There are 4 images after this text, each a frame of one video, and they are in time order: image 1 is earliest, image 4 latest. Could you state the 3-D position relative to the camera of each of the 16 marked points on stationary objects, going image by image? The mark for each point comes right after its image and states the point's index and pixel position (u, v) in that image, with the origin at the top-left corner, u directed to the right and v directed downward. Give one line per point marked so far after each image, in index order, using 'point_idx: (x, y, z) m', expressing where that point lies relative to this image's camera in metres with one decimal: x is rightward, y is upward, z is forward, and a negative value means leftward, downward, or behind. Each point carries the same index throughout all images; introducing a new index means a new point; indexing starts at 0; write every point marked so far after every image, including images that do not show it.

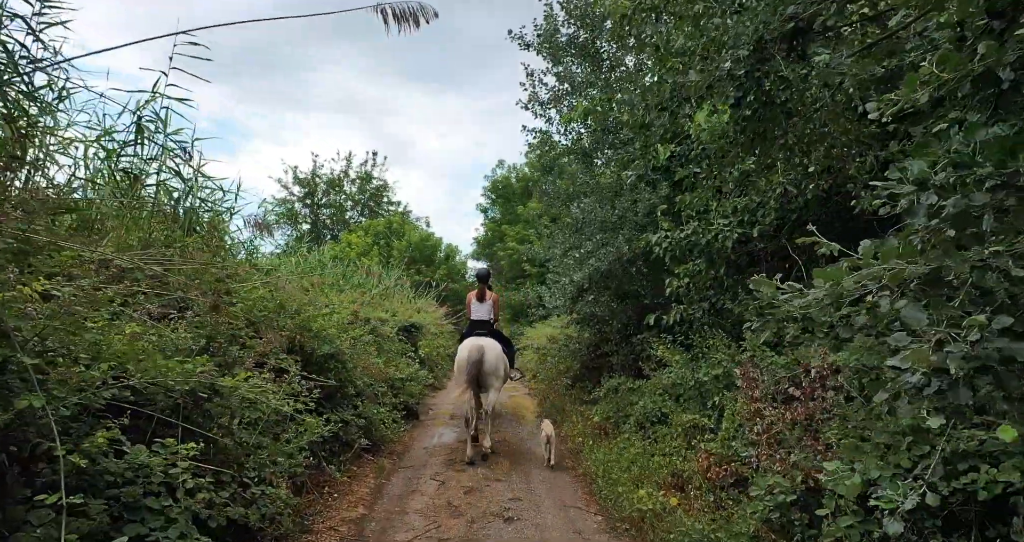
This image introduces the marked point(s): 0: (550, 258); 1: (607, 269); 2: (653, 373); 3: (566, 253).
0: (+0.6, +0.2, +12.2) m
1: (+1.2, 0.0, +9.0) m
2: (+1.6, -1.2, +8.2) m
3: (+0.7, +0.2, +10.1) m
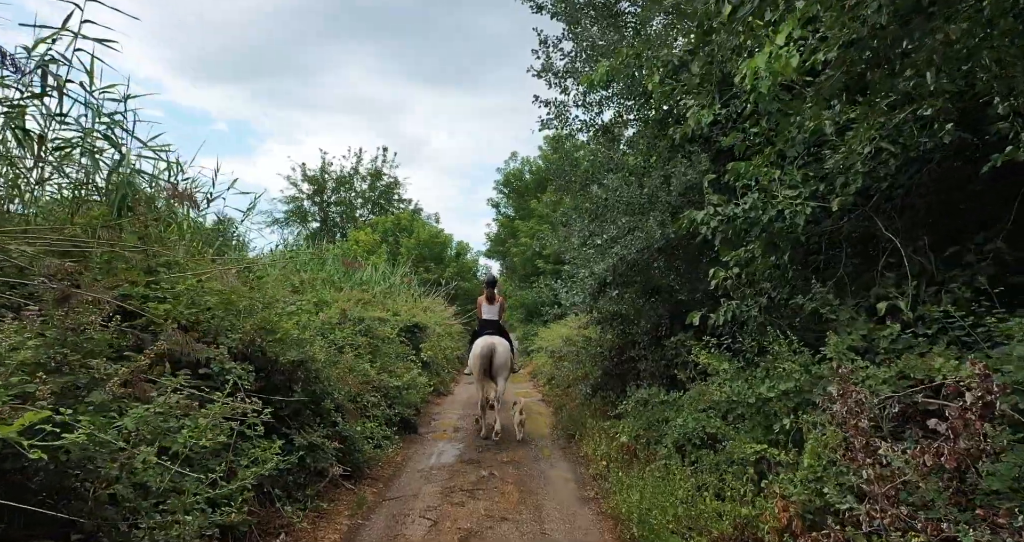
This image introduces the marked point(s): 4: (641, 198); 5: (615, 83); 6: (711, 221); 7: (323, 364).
0: (+0.8, +0.3, +10.8) m
1: (+1.3, +0.1, +7.6) m
2: (+1.7, -1.1, +6.8) m
3: (+0.9, +0.3, +8.7) m
4: (+1.3, +0.8, +7.6) m
5: (+1.2, +2.2, +8.6) m
6: (+1.5, +0.4, +5.4) m
7: (-1.7, -0.9, +6.7) m
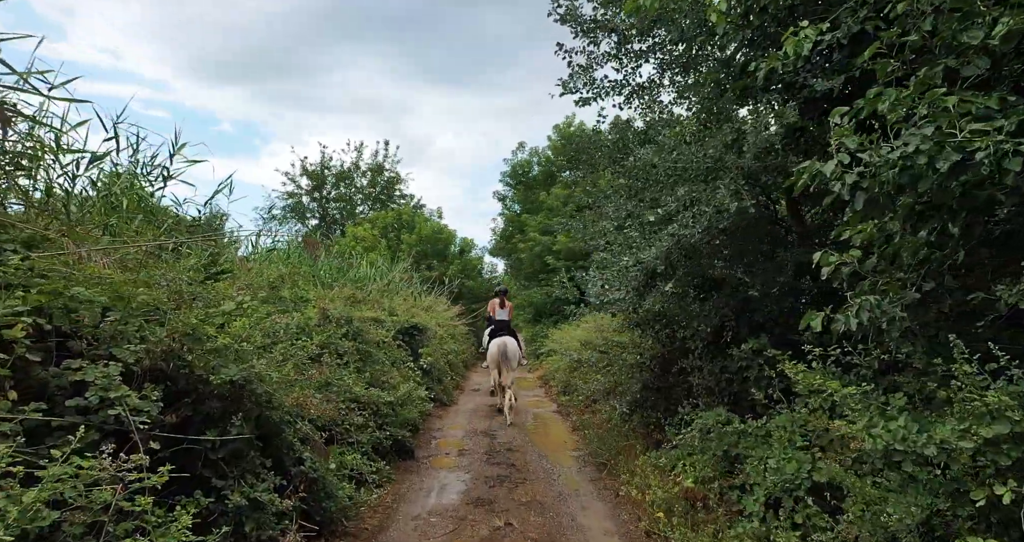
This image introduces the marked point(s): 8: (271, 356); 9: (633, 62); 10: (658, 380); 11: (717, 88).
0: (+1.0, +0.4, +9.0) m
1: (+1.4, +0.2, +5.8) m
2: (+1.9, -1.0, +5.0) m
3: (+1.1, +0.4, +7.0) m
4: (+1.5, +0.9, +5.8) m
5: (+1.4, +2.3, +6.8) m
6: (+1.6, +0.5, +3.6) m
7: (-1.6, -0.7, +5.0) m
8: (-1.7, -0.6, +5.2) m
9: (+1.3, +2.3, +7.9) m
10: (+1.5, -1.1, +7.5) m
11: (+1.8, +1.6, +6.3) m
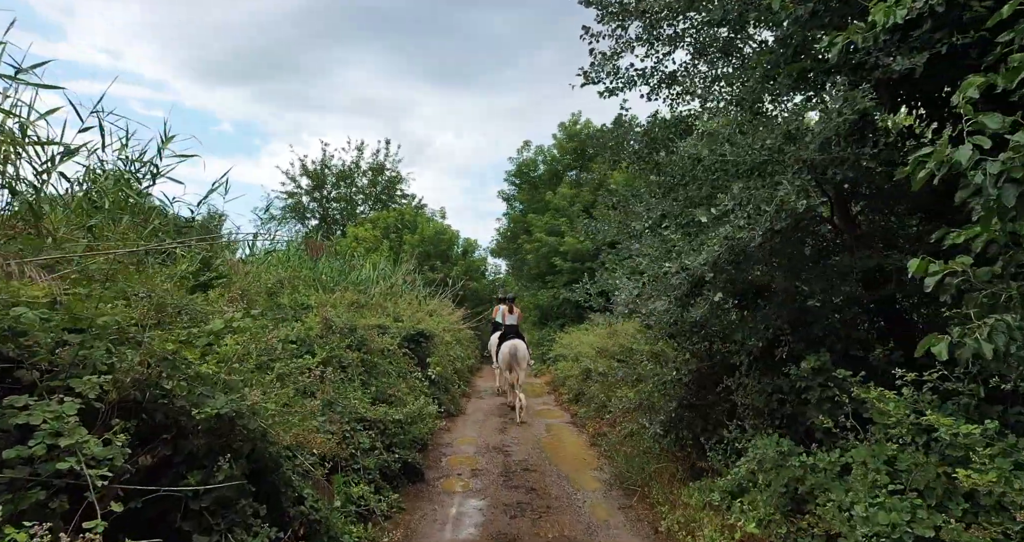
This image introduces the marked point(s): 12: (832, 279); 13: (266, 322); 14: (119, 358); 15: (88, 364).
0: (+1.2, +0.4, +8.3) m
1: (+1.6, +0.2, +5.1) m
2: (+2.1, -1.0, +4.3) m
3: (+1.3, +0.4, +6.3) m
4: (+1.7, +0.8, +5.1) m
5: (+1.6, +2.3, +6.1) m
6: (+1.8, +0.4, +2.9) m
7: (-1.4, -0.8, +4.3) m
8: (-1.5, -0.6, +4.5) m
9: (+1.5, +2.2, +7.2) m
10: (+1.7, -1.2, +6.8) m
11: (+2.0, +1.5, +5.6) m
12: (+2.3, -0.1, +5.3) m
13: (-1.9, -0.4, +5.7) m
14: (-1.8, -0.4, +3.2) m
15: (-1.9, -0.4, +3.2) m
